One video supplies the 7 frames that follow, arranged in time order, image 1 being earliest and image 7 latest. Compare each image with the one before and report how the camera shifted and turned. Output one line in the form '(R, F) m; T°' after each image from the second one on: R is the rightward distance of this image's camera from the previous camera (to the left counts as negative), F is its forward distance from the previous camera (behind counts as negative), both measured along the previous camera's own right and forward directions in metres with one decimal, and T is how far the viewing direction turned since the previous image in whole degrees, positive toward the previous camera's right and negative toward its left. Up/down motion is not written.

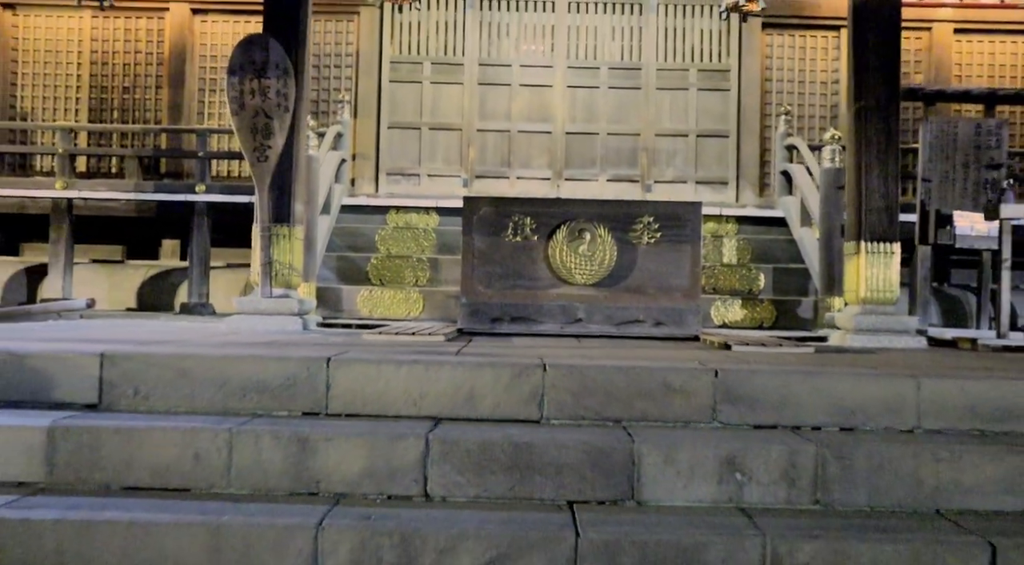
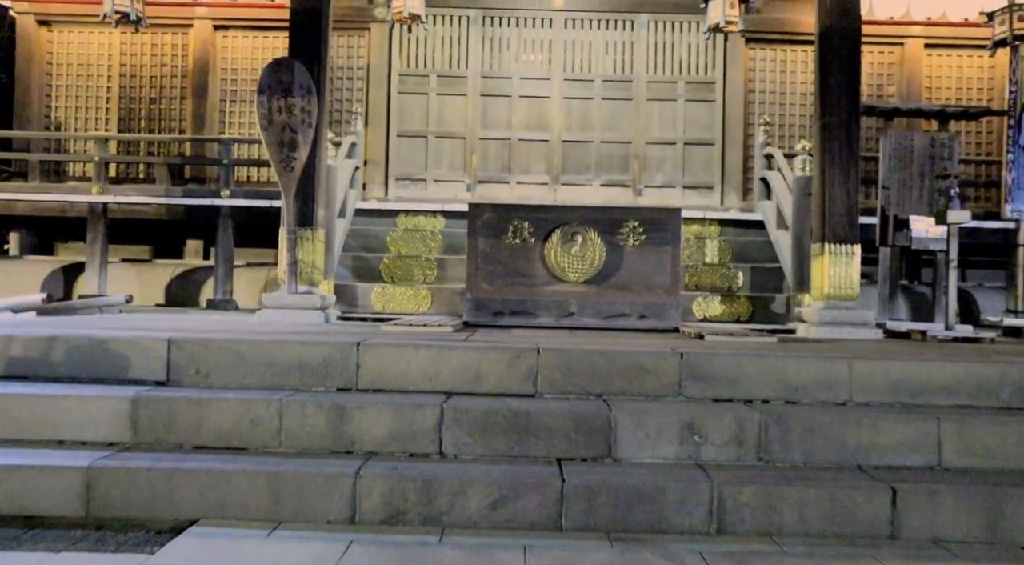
(0.0, -0.7) m; 0°
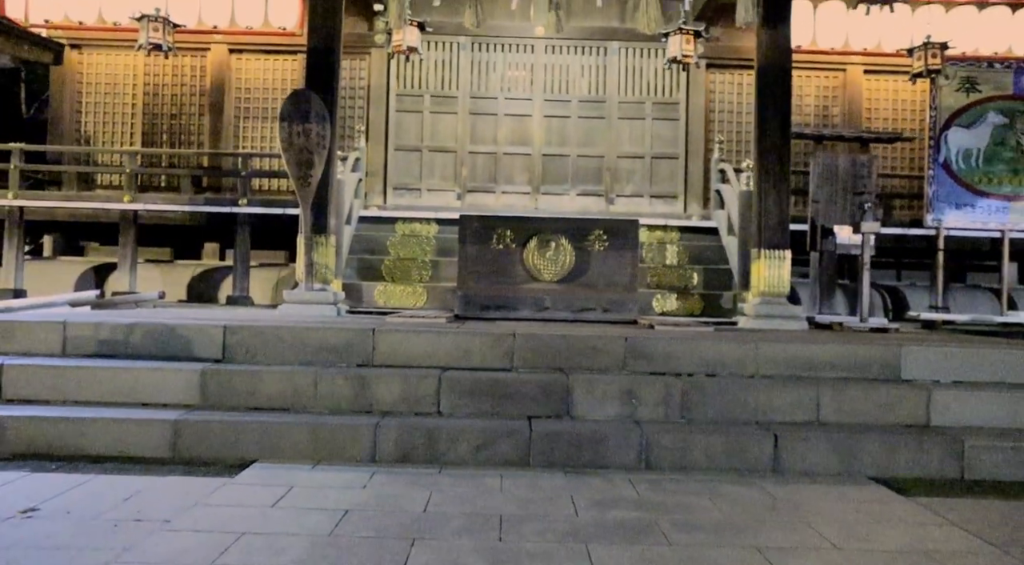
(0.0, -1.1) m; +1°
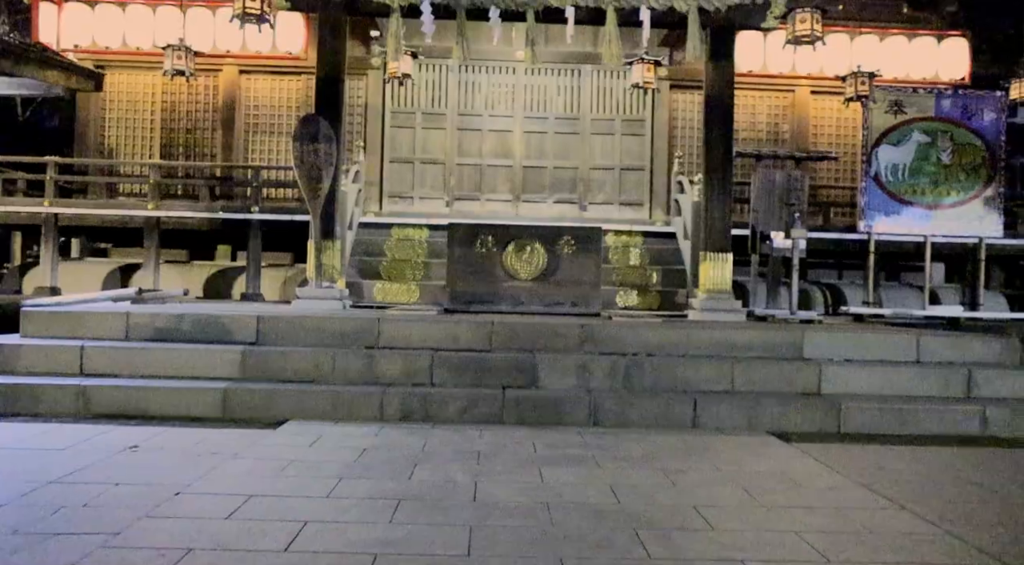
(+0.1, -1.2) m; +1°
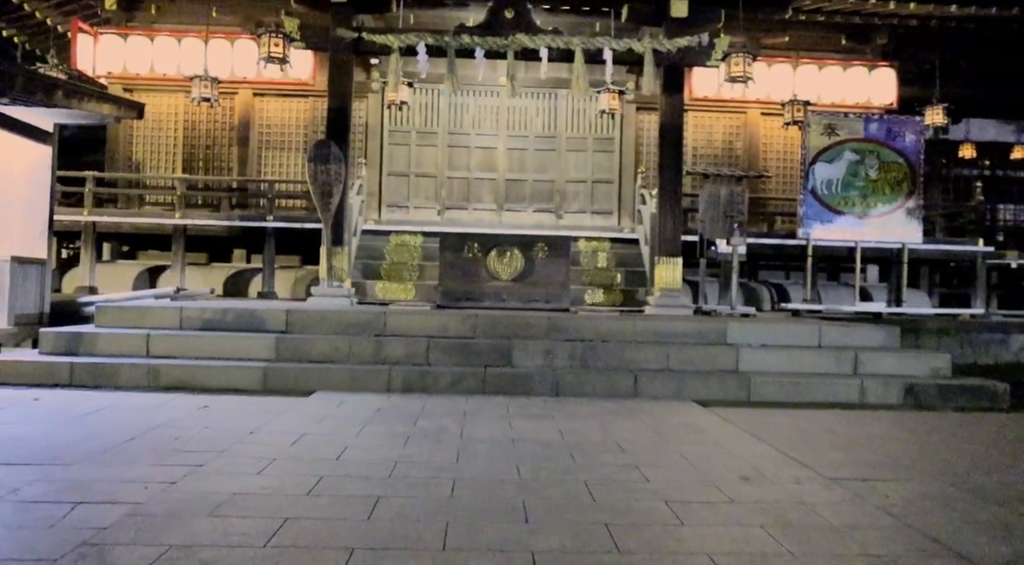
(+0.1, -1.5) m; +1°
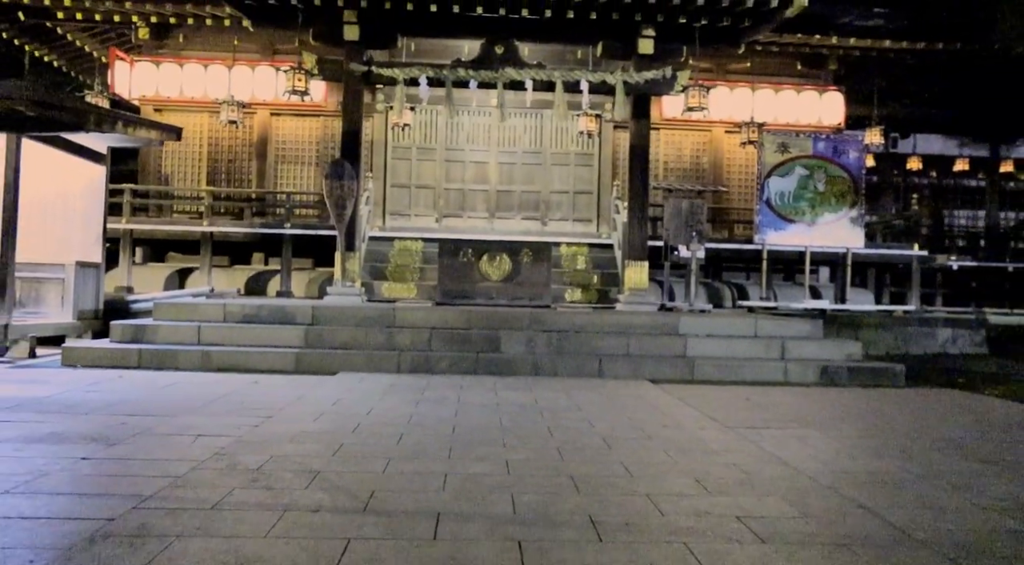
(+0.1, -1.6) m; 0°
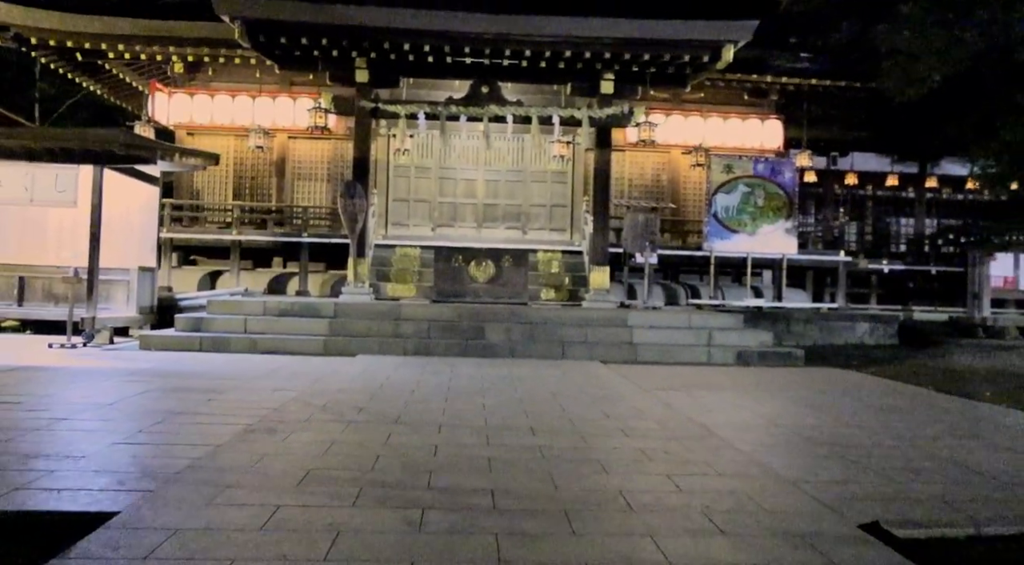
(+0.1, -2.3) m; +1°
